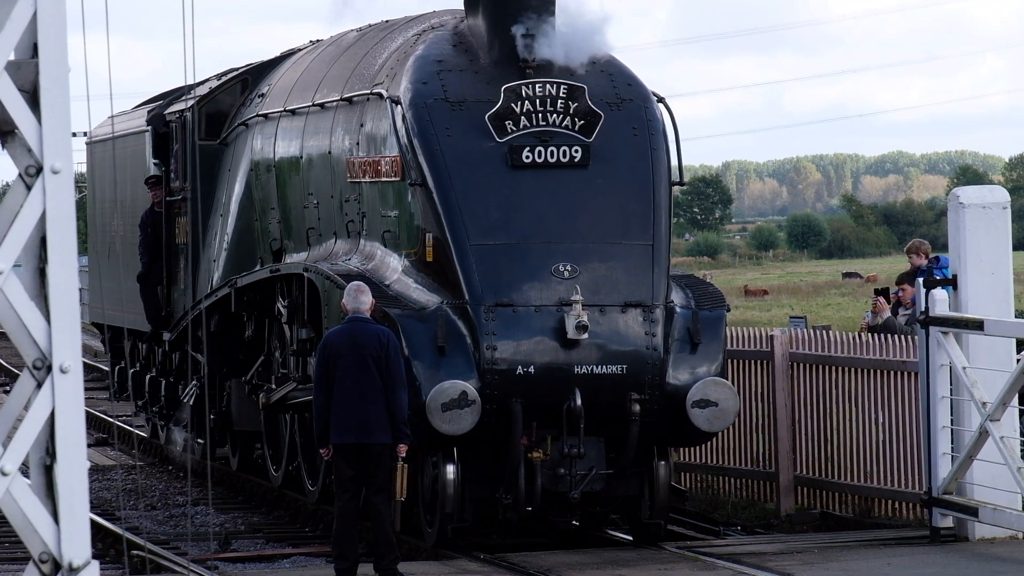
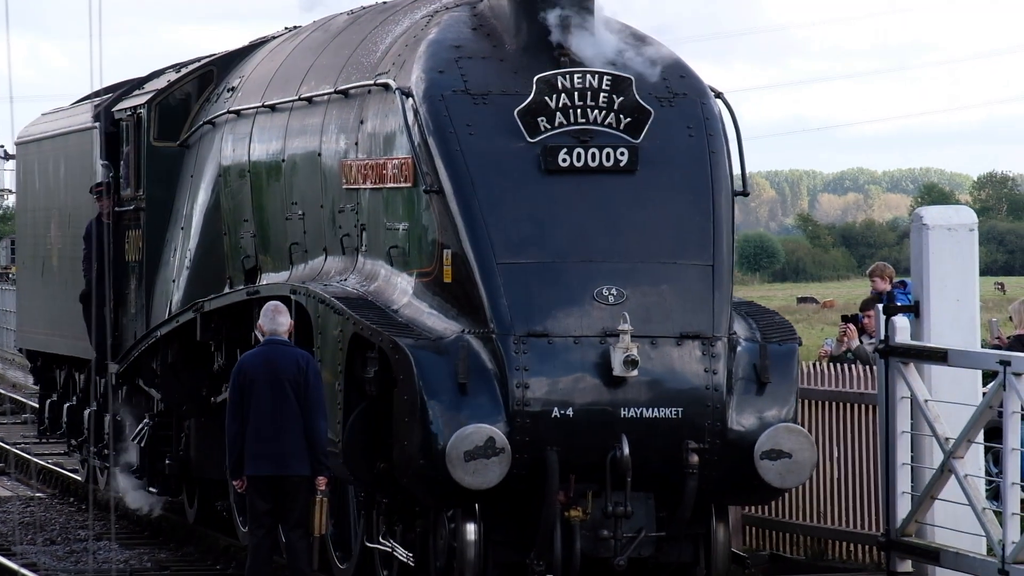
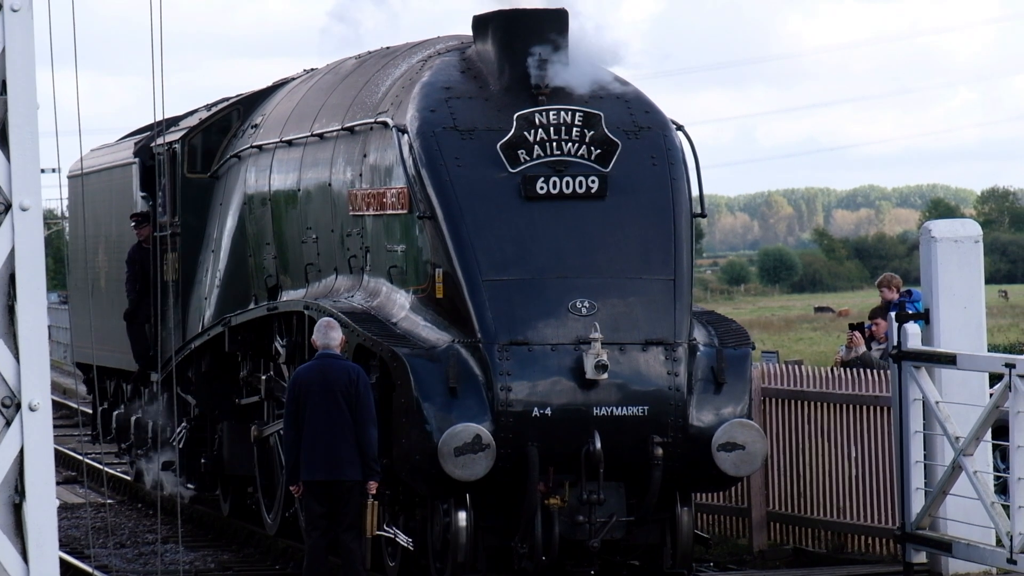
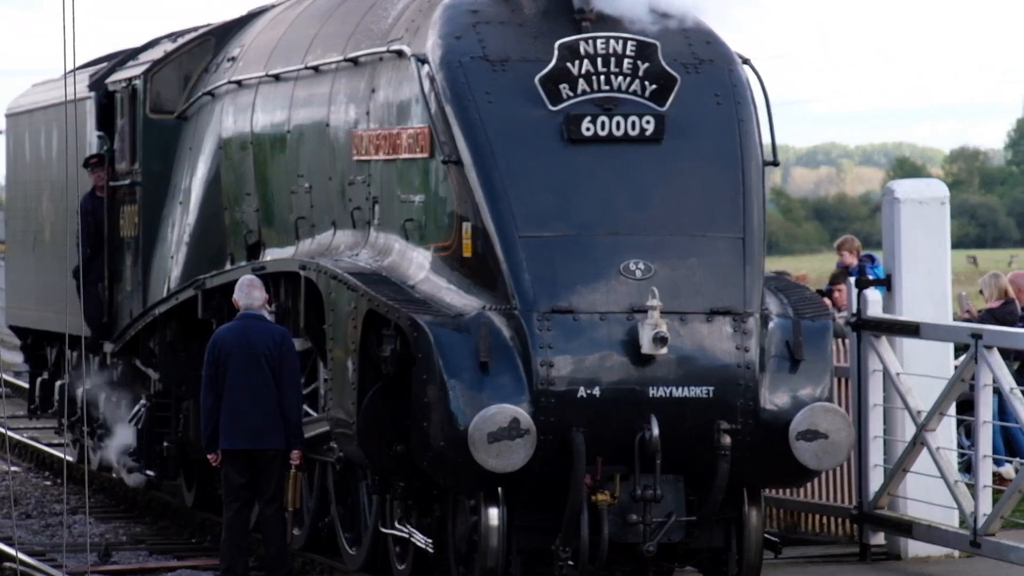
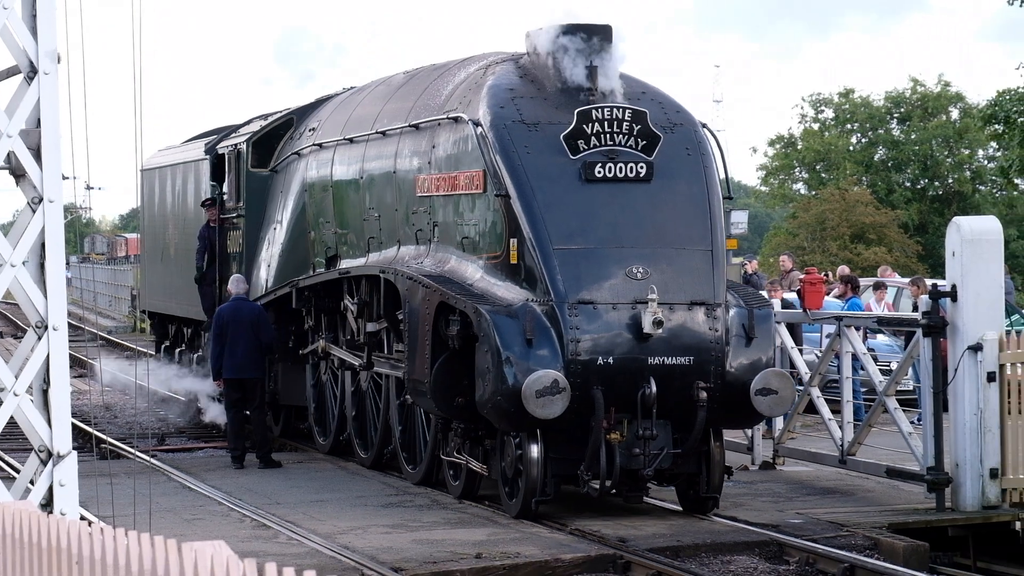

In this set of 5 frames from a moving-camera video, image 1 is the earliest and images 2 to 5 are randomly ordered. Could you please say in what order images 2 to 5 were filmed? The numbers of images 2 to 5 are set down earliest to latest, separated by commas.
3, 2, 4, 5
